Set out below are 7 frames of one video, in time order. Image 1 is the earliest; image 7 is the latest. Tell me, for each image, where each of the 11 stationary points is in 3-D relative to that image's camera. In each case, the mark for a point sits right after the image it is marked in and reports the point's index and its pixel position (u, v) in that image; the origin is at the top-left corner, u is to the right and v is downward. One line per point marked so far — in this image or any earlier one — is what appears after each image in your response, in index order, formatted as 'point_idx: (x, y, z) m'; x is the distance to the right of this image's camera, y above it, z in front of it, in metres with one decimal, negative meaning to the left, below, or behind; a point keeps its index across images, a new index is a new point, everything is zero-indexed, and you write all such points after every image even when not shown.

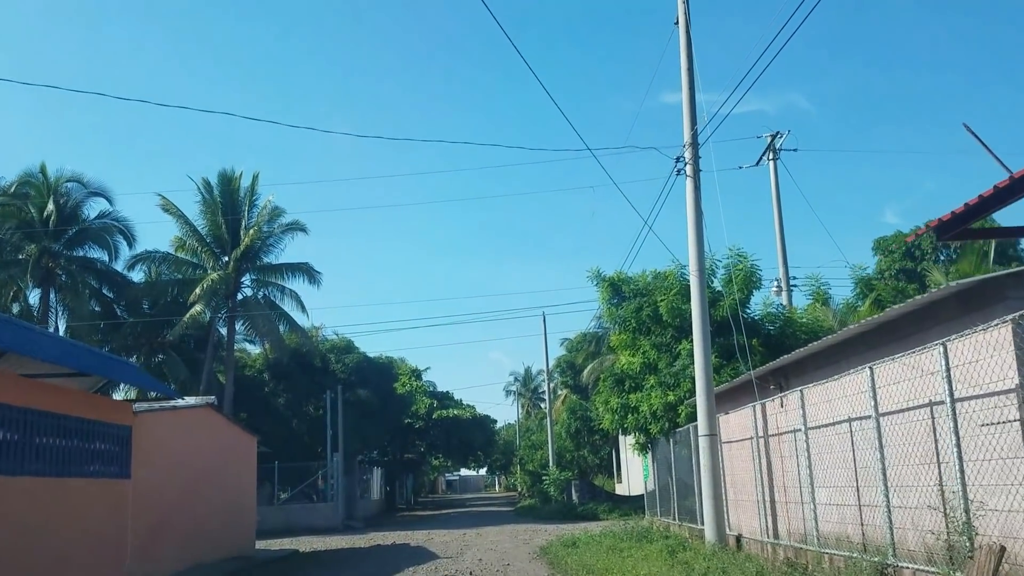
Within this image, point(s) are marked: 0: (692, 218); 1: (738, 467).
0: (+3.0, +1.2, +14.1) m
1: (+3.9, -3.1, +14.6) m
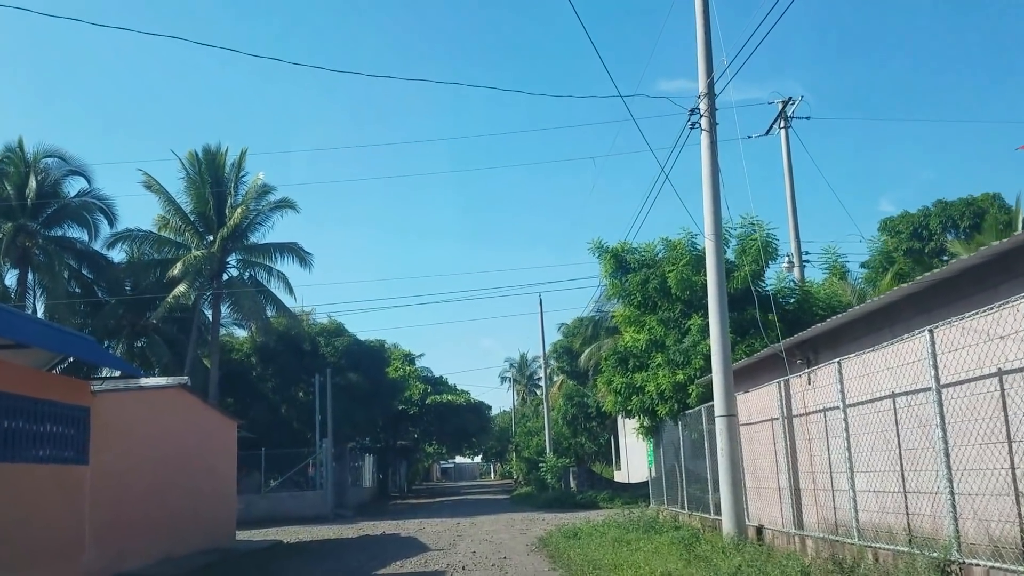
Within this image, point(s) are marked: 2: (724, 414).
0: (+2.9, +1.7, +12.7) m
1: (+3.9, -2.5, +13.4) m
2: (+3.1, -1.8, +12.3) m
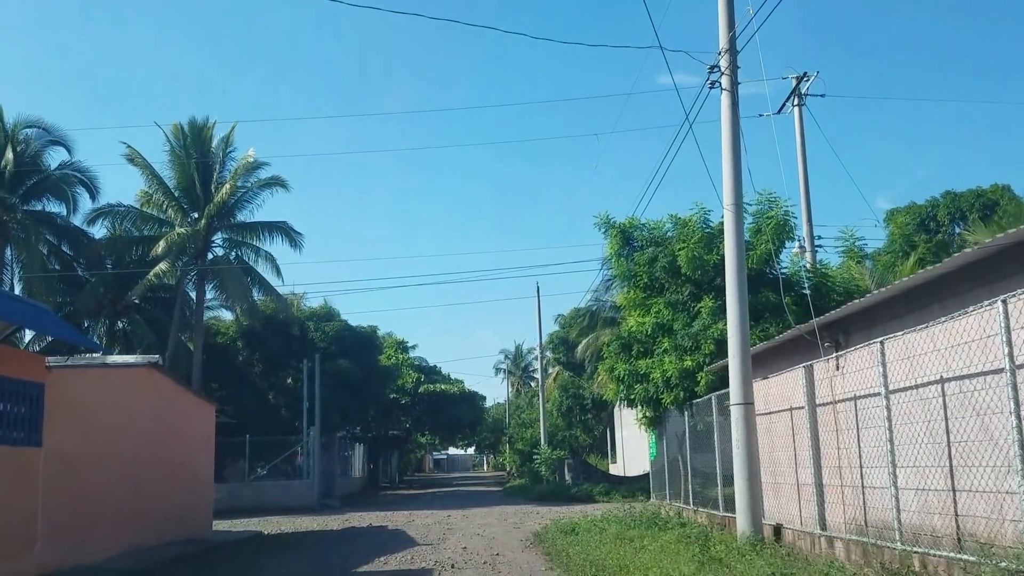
0: (+2.9, +2.0, +11.6) m
1: (+3.8, -2.2, +12.3) m
2: (+3.0, -1.5, +11.2) m
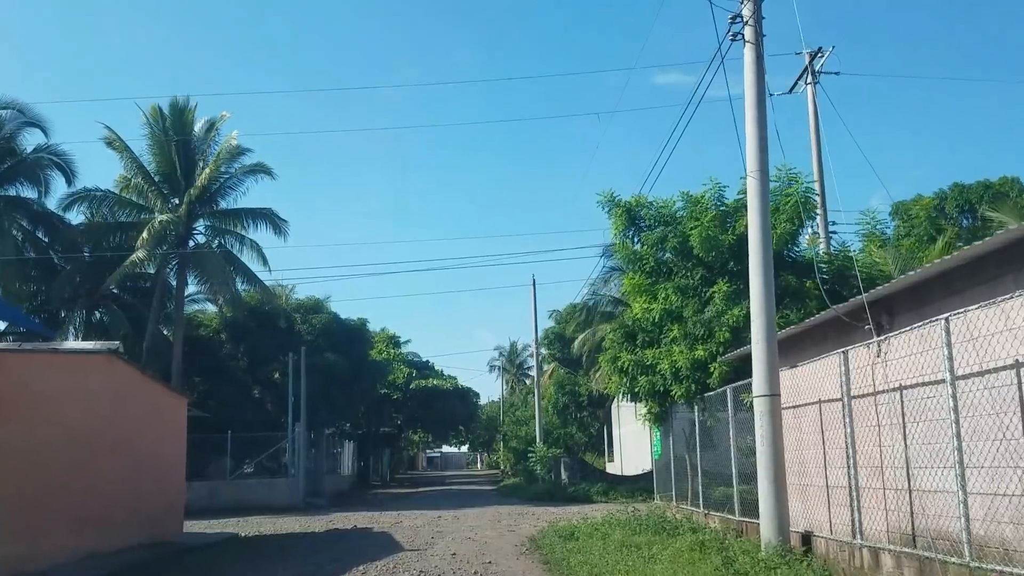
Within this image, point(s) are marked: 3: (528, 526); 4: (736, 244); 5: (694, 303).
0: (+2.9, +2.3, +10.3) m
1: (+3.7, -1.9, +11.0) m
2: (+2.9, -1.2, +9.8) m
3: (+0.4, -5.4, +19.3) m
4: (+3.7, +0.7, +13.9) m
5: (+3.1, -0.3, +14.4) m
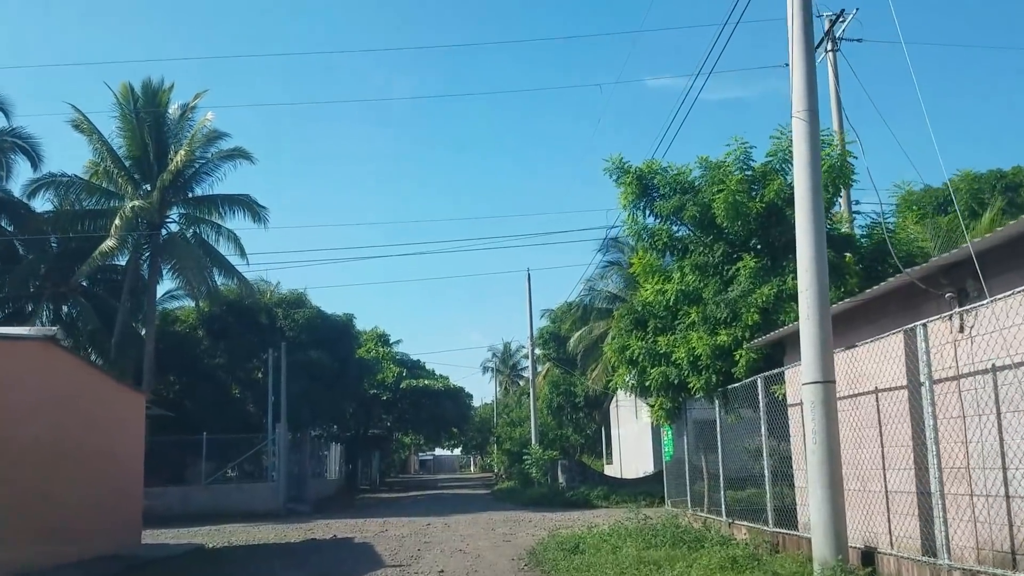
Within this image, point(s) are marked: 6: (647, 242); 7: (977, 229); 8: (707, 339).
0: (+2.8, +2.6, +8.5) m
1: (+3.7, -1.6, +9.2) m
2: (+2.9, -0.9, +8.1) m
3: (+0.3, -5.1, +17.5) m
4: (+3.6, +1.1, +12.2) m
5: (+3.0, +0.1, +12.6) m
6: (+2.3, +0.8, +14.2) m
7: (+8.1, +0.9, +14.8) m
8: (+2.9, -0.7, +12.5) m
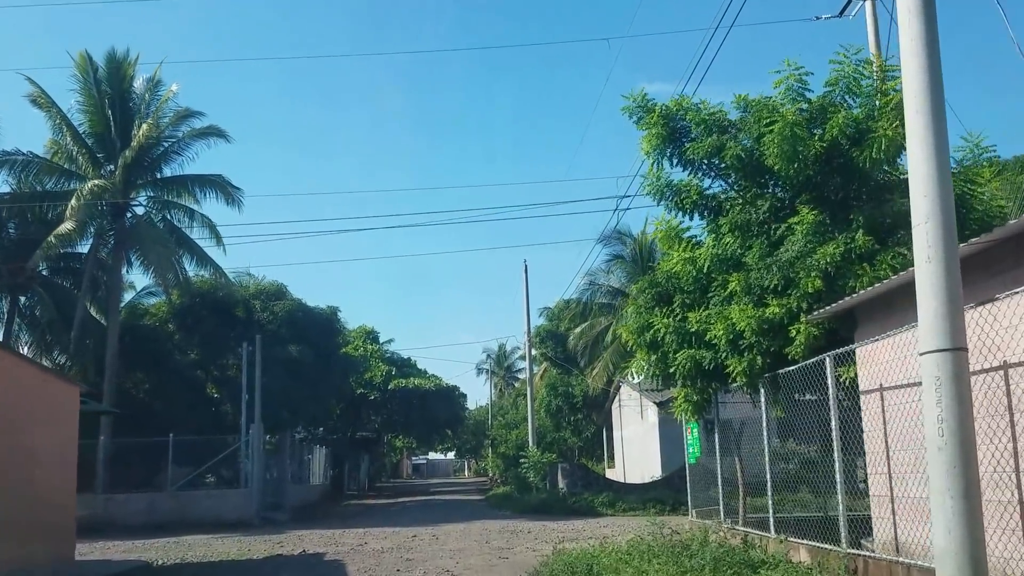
0: (+2.9, +3.1, +6.2) m
1: (+3.7, -1.1, +6.8) m
2: (+2.9, -0.4, +5.7) m
3: (+0.2, -4.6, +15.1) m
4: (+3.6, +1.5, +9.8) m
5: (+3.0, +0.5, +10.3) m
6: (+2.3, +1.2, +11.8) m
7: (+8.1, +1.4, +12.4) m
8: (+2.8, -0.3, +10.2) m
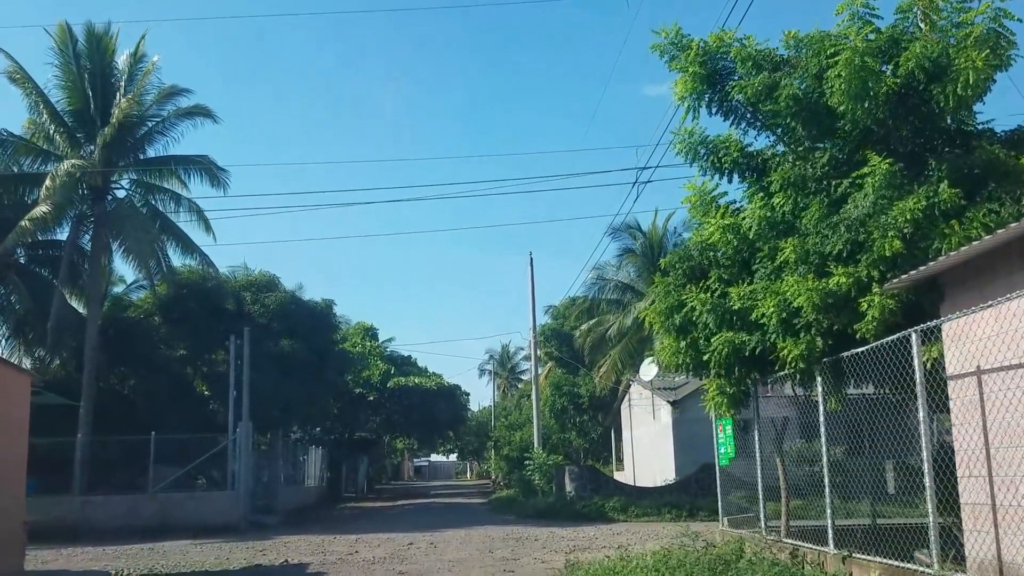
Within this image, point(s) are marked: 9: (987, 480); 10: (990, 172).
0: (+3.0, +3.5, +4.5) m
1: (+3.8, -0.8, +5.2) m
2: (+3.0, 0.0, +4.1) m
3: (+0.3, -4.3, +13.4) m
4: (+3.7, +1.9, +8.2) m
5: (+3.1, +0.9, +8.6) m
6: (+2.4, +1.5, +10.2) m
7: (+8.2, +1.7, +10.8) m
8: (+2.9, 0.0, +8.5) m
9: (+3.9, -1.6, +6.9) m
10: (+4.6, +1.0, +8.5) m
